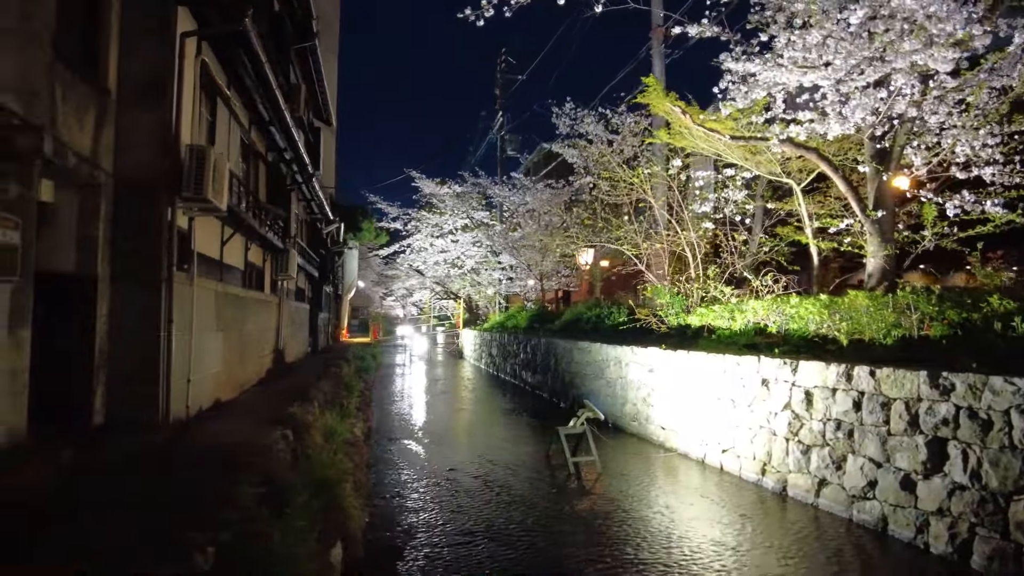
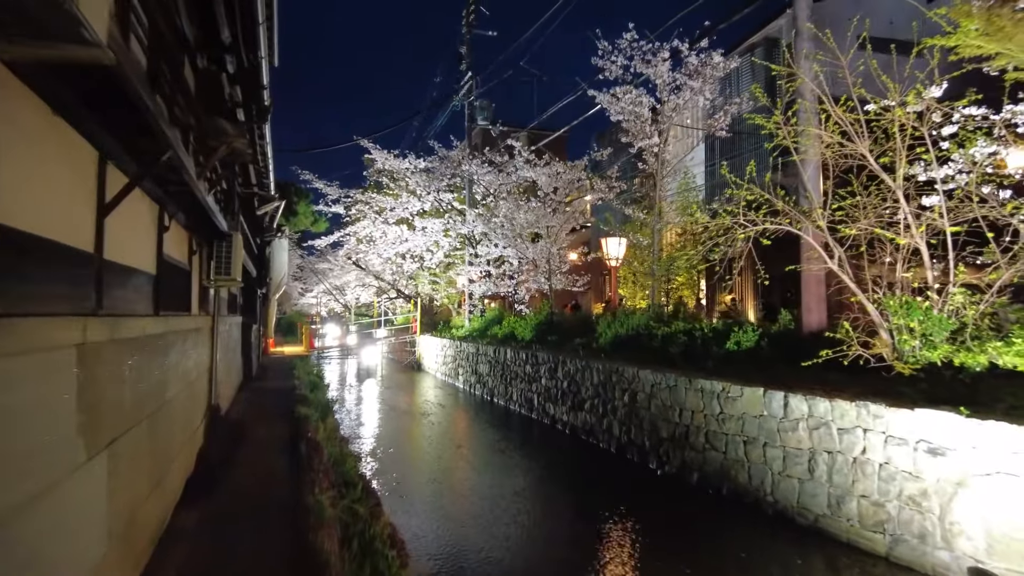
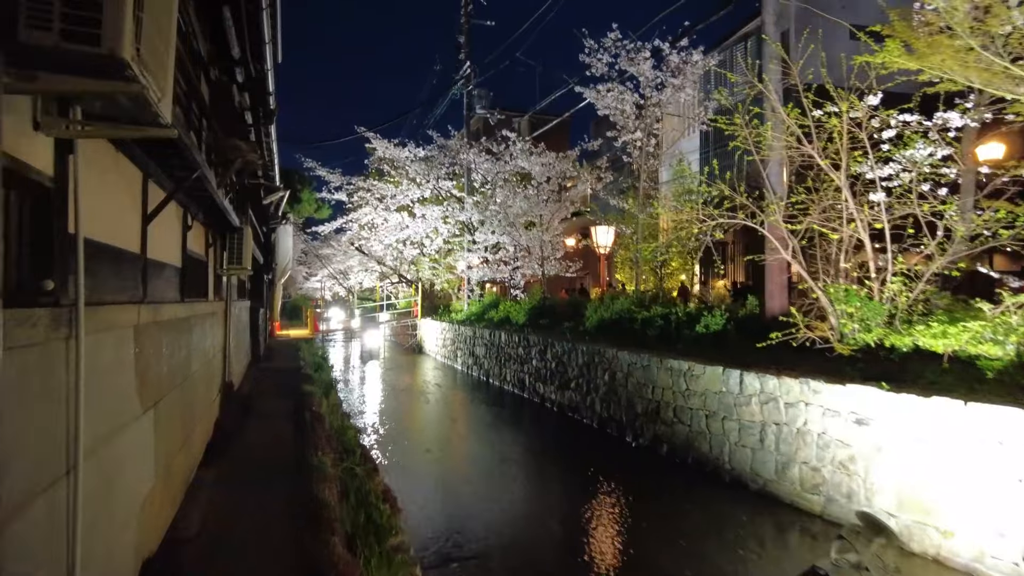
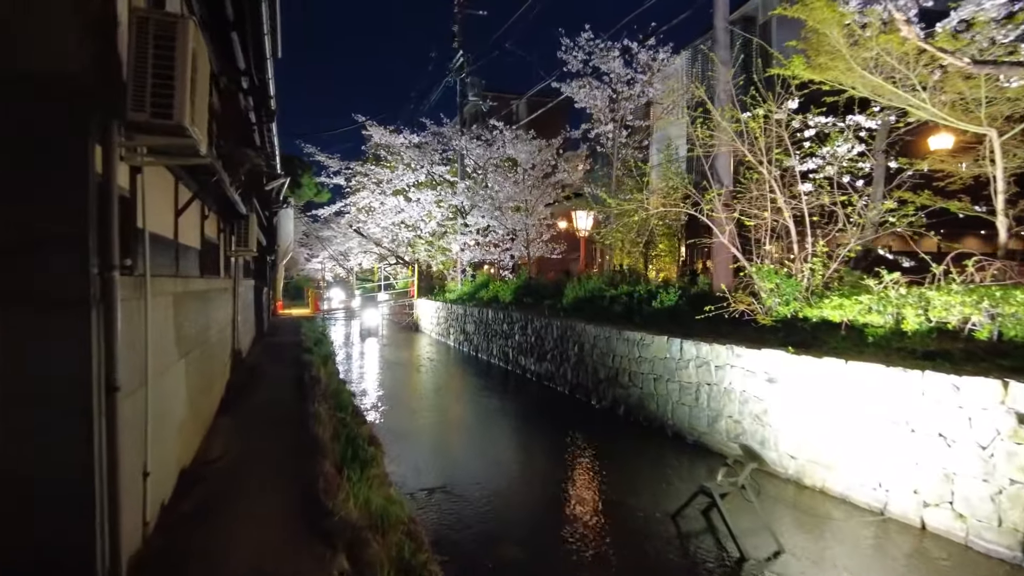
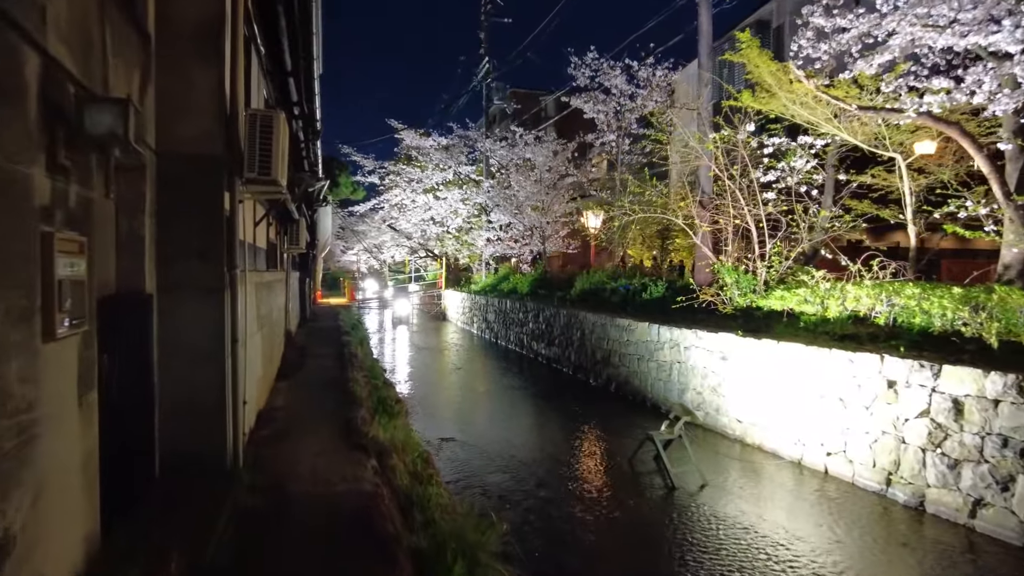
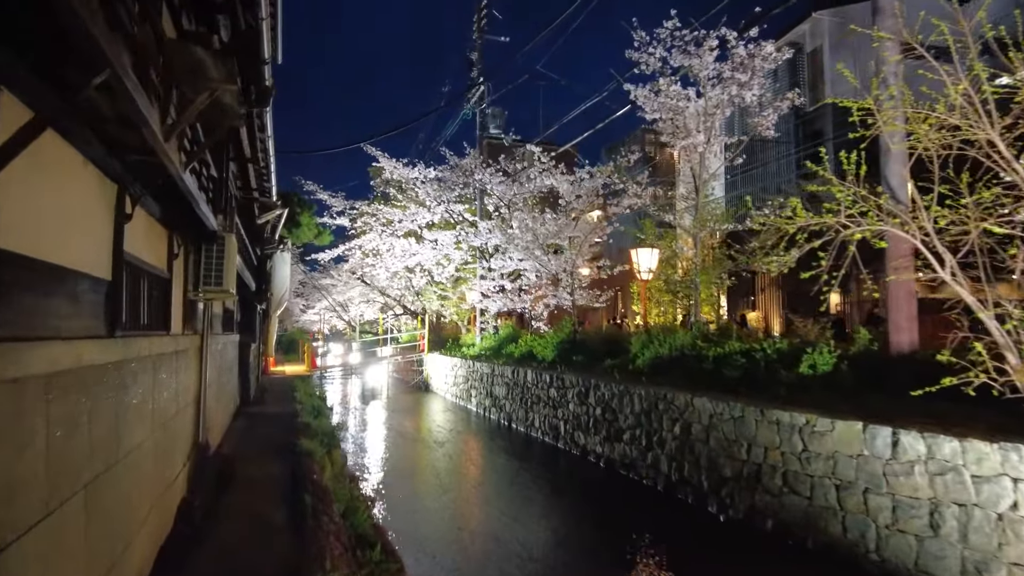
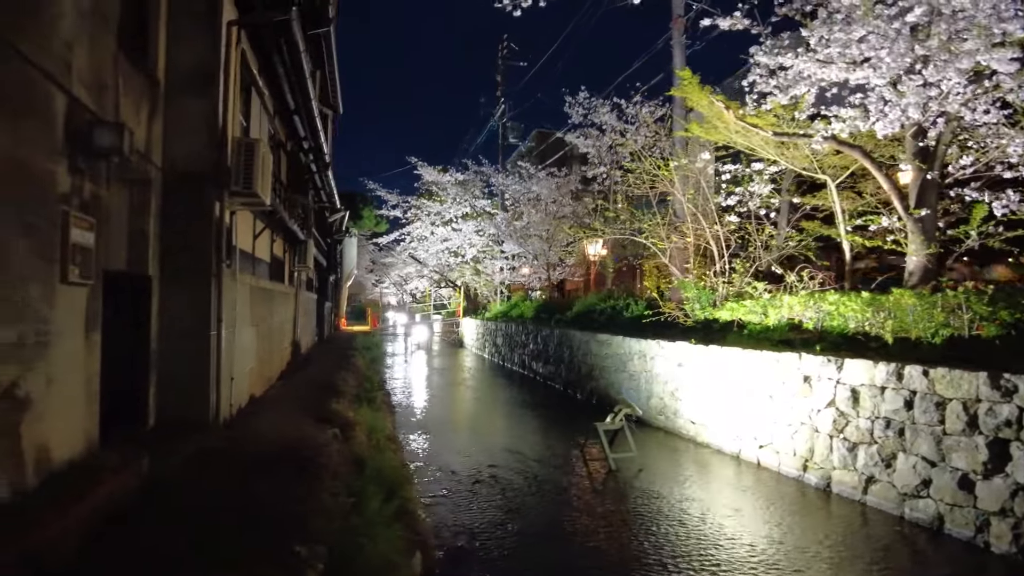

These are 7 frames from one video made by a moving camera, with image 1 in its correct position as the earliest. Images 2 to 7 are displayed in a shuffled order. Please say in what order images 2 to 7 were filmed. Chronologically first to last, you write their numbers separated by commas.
7, 5, 4, 3, 2, 6
